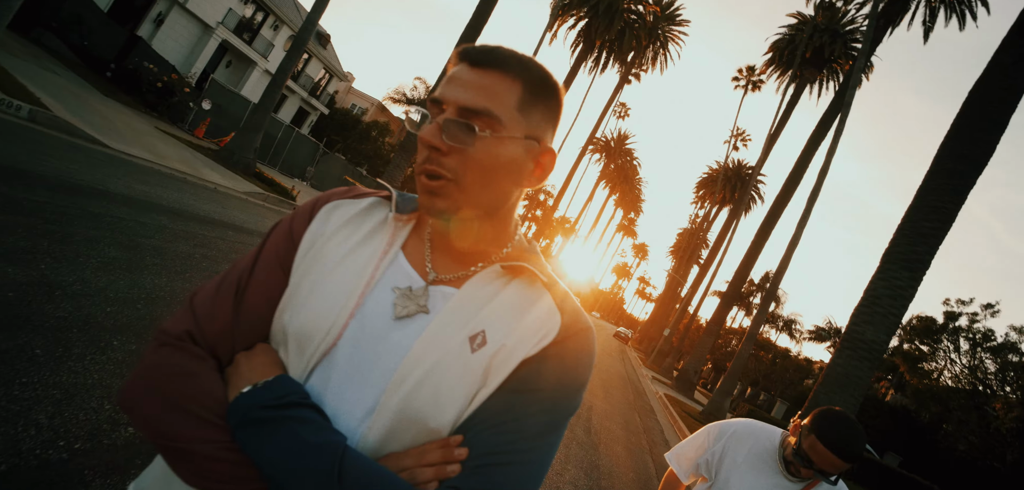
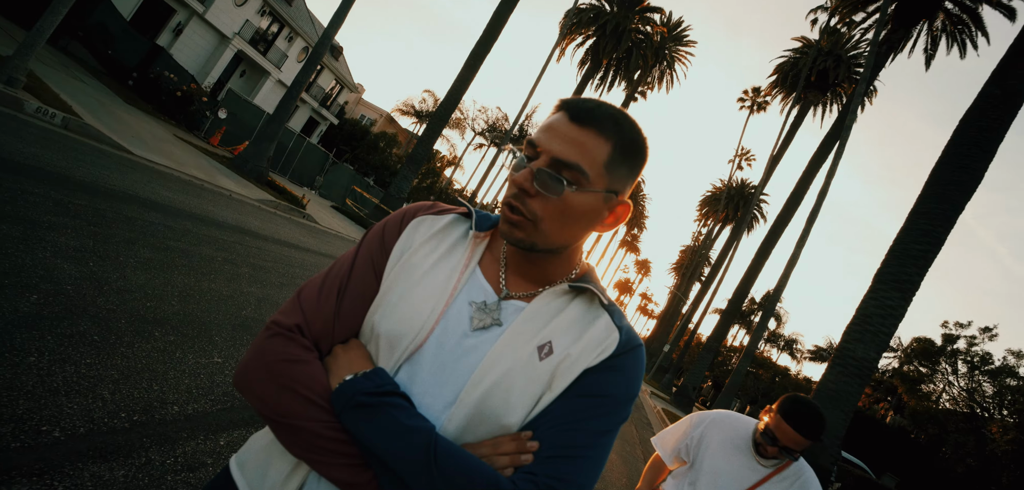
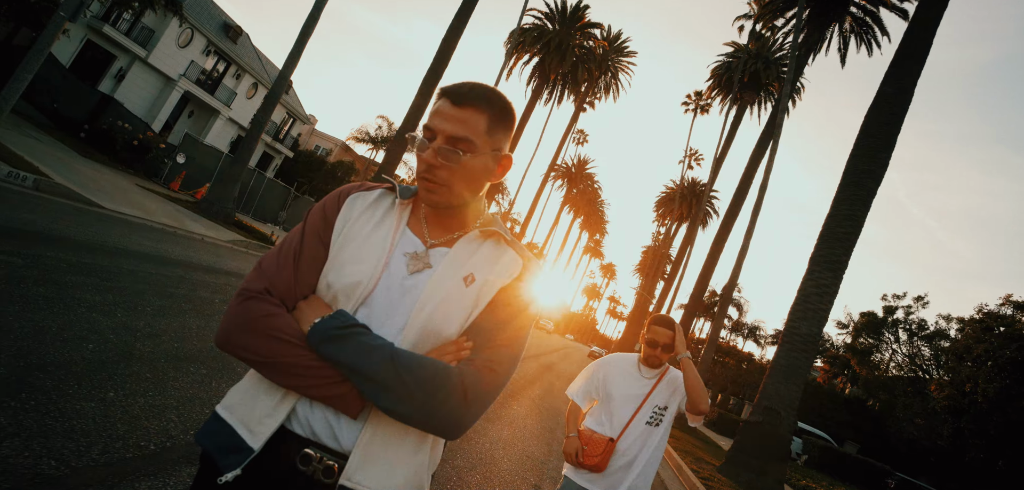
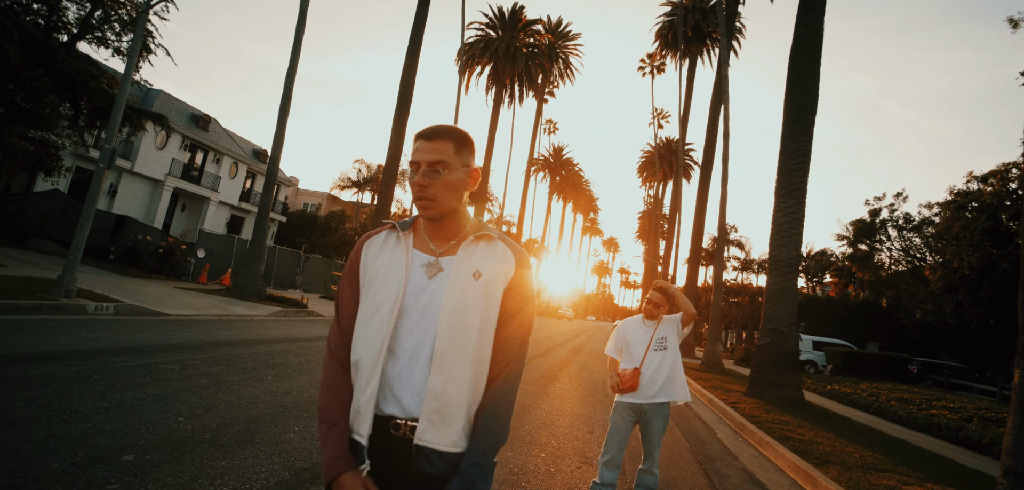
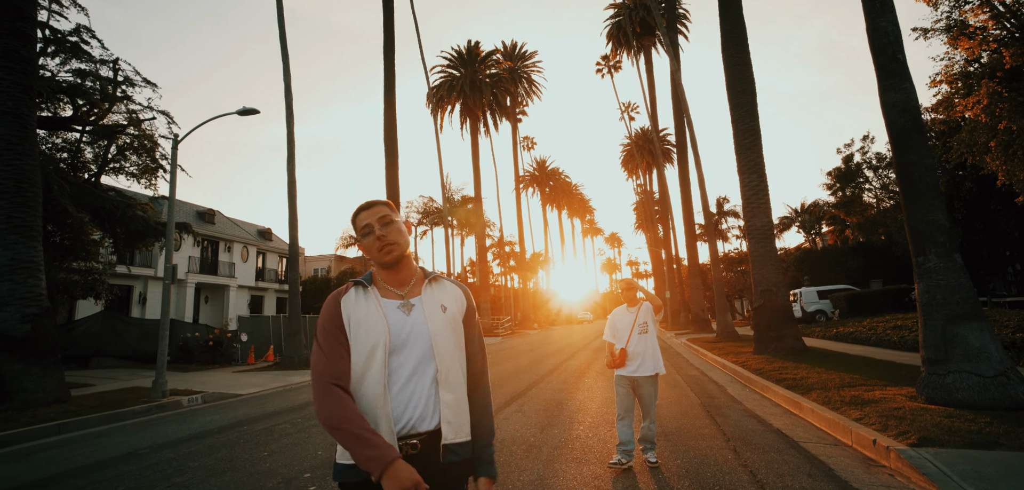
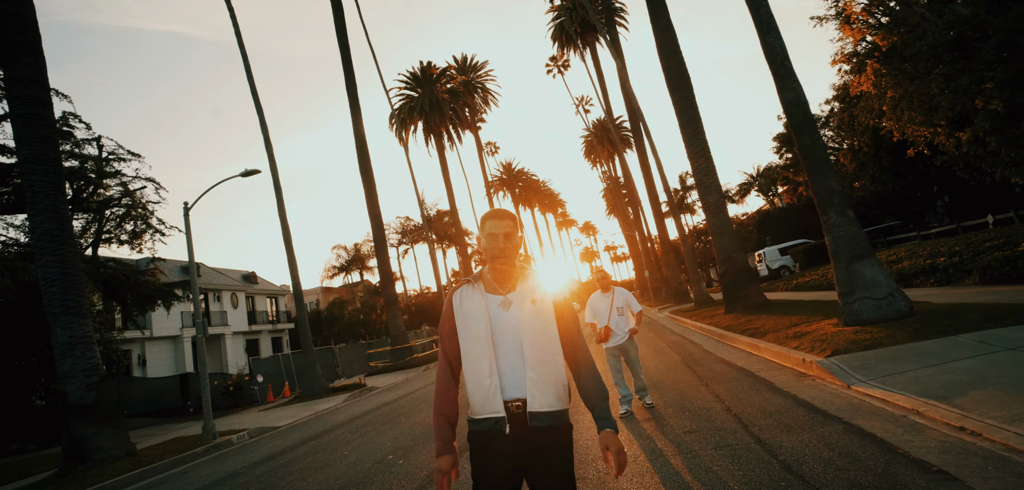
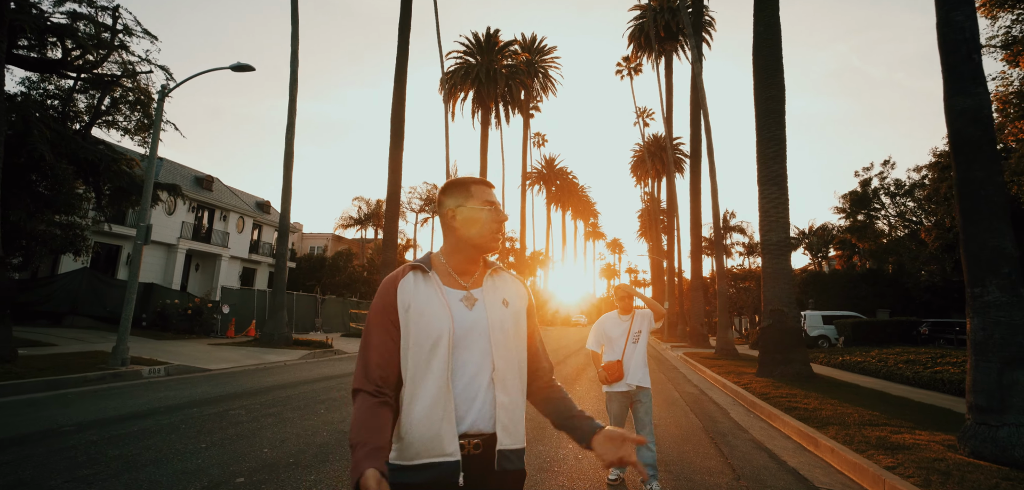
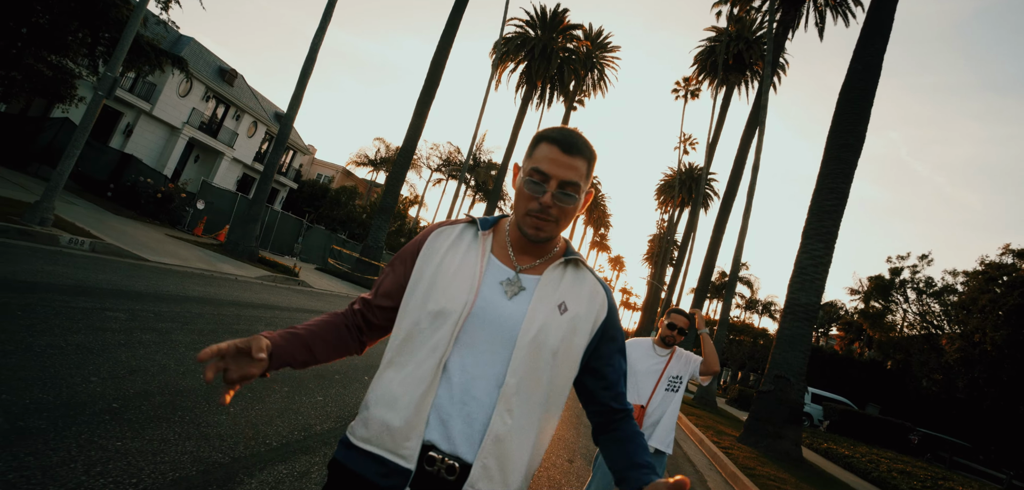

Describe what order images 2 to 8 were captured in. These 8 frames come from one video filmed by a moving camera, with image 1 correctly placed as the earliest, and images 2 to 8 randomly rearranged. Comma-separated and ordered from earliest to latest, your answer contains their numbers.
2, 3, 8, 4, 7, 5, 6
